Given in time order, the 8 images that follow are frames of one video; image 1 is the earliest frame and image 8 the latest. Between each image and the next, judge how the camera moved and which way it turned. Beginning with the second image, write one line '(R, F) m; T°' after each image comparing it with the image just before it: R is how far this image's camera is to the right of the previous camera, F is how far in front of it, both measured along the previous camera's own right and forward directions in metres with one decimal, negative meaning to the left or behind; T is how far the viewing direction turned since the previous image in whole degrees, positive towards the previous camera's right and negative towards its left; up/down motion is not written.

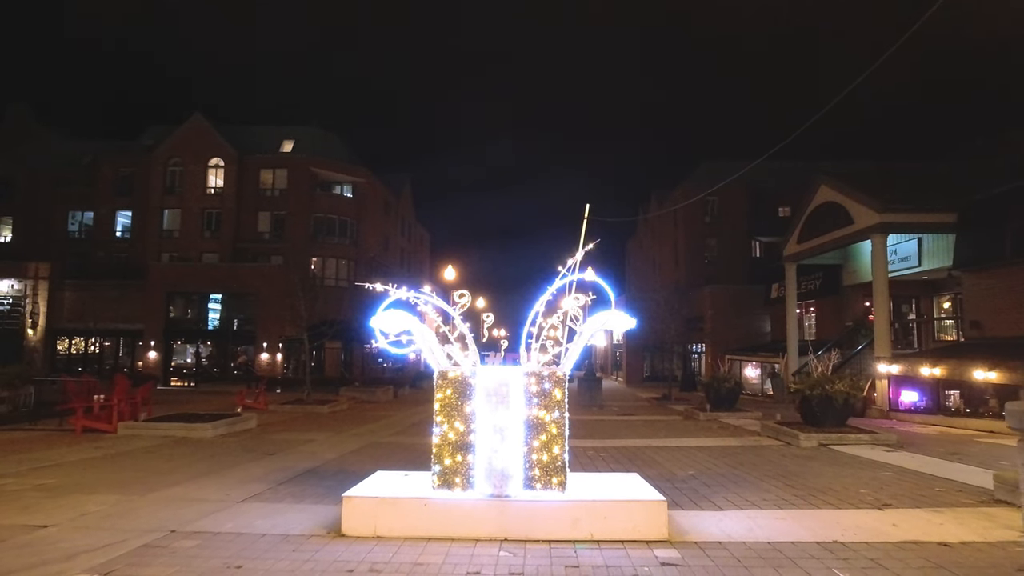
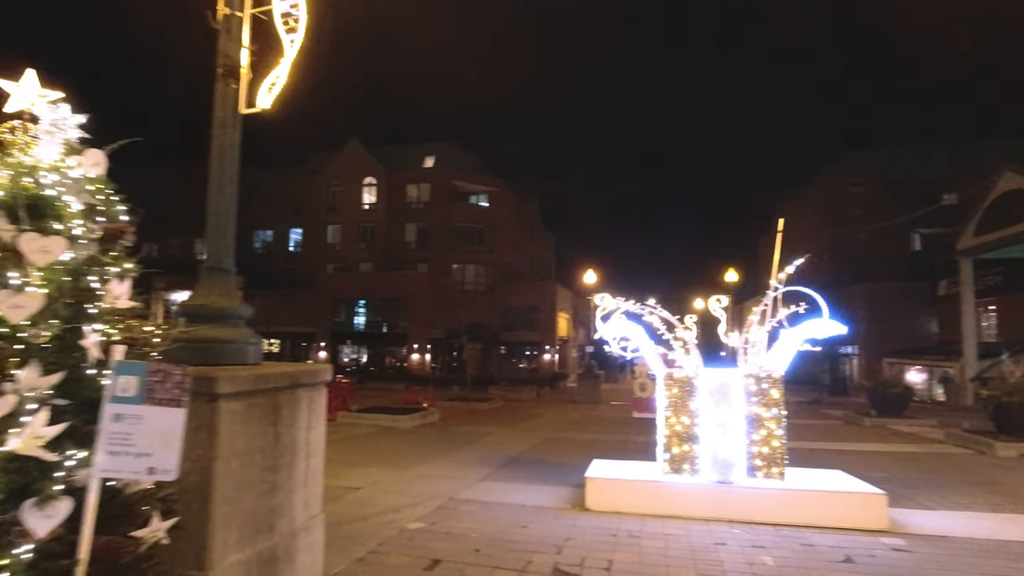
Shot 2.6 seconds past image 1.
(-1.5, -1.4) m; -12°
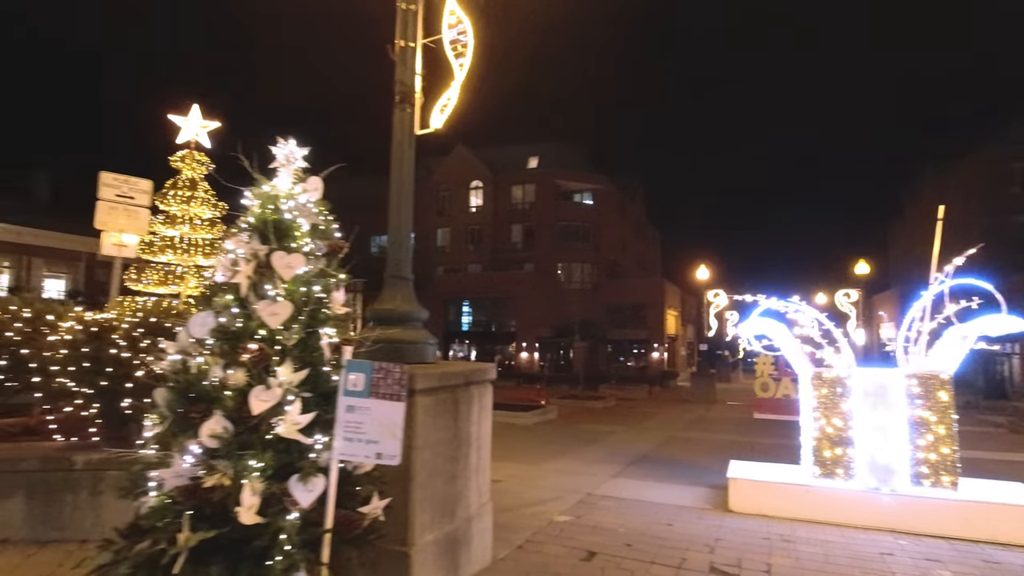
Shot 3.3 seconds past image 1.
(-0.5, -0.3) m; -10°
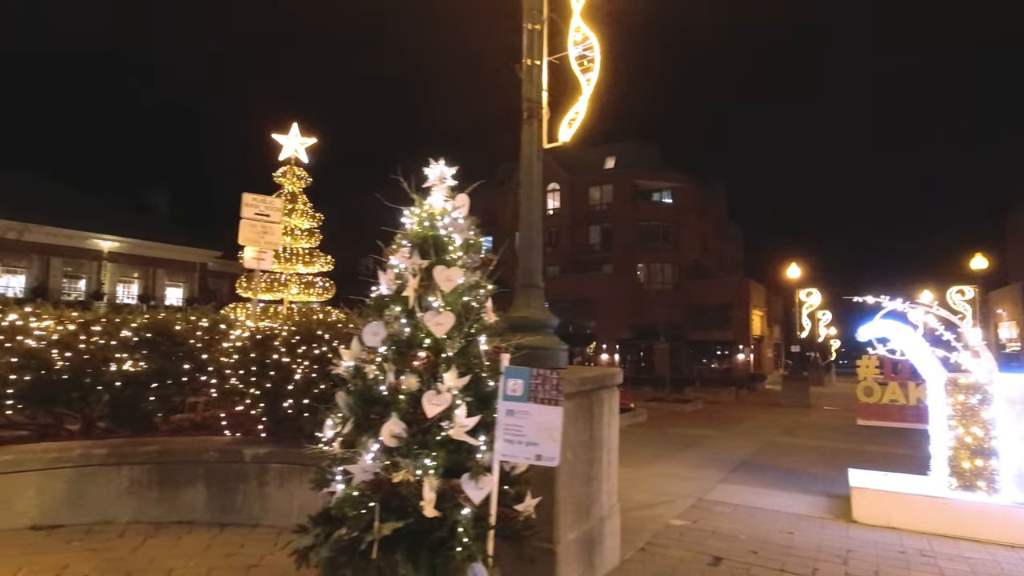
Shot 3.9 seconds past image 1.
(-0.5, -0.2) m; -7°
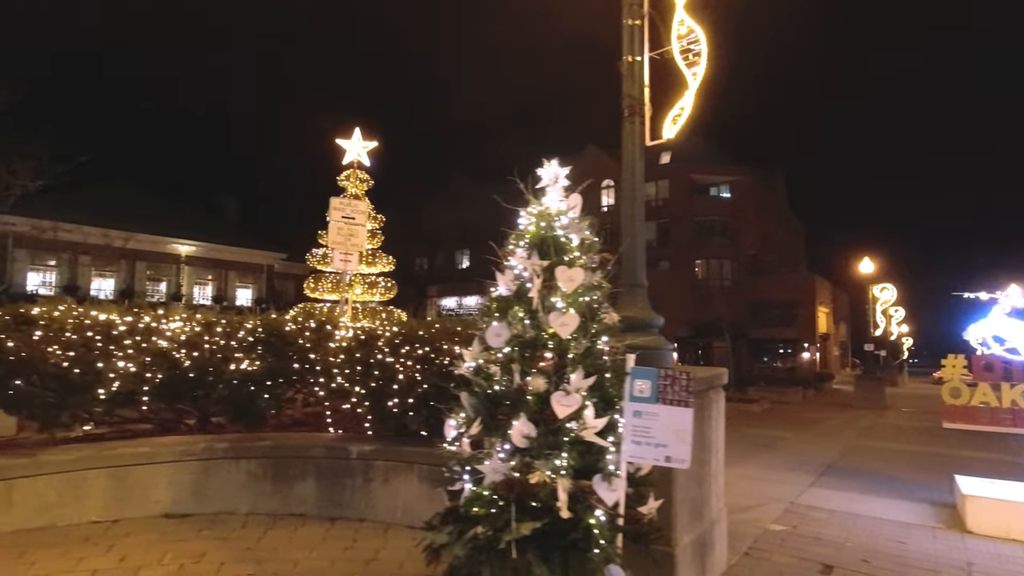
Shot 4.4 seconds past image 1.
(-0.5, 0.0) m; -5°
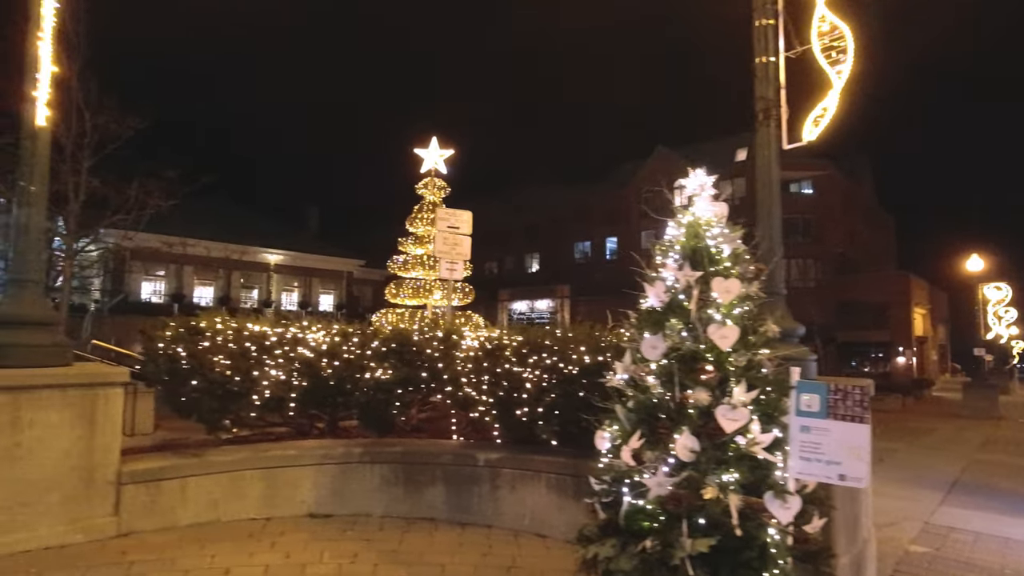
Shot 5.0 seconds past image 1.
(-0.6, -0.1) m; -7°
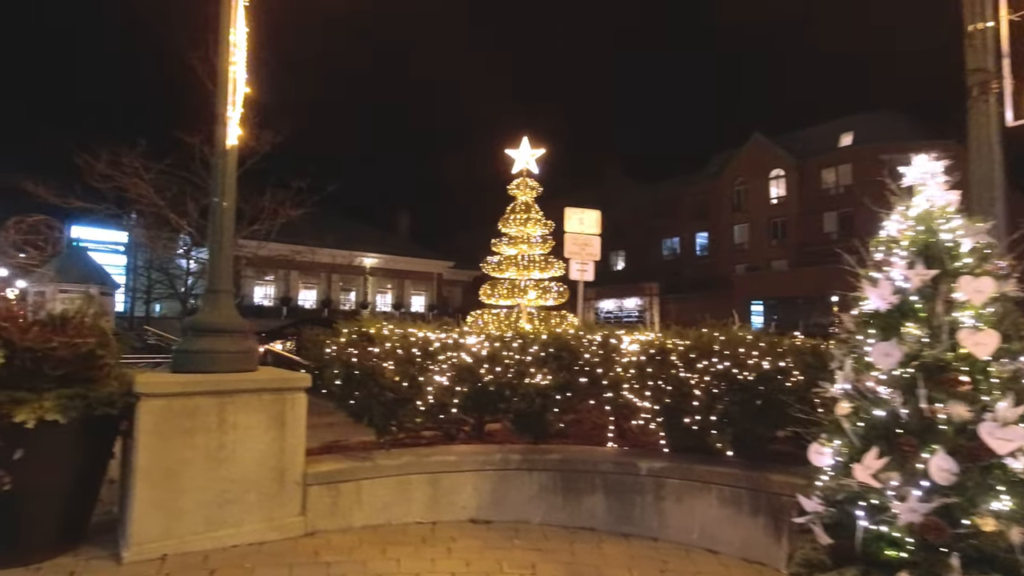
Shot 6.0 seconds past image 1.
(-0.9, +0.1) m; -8°
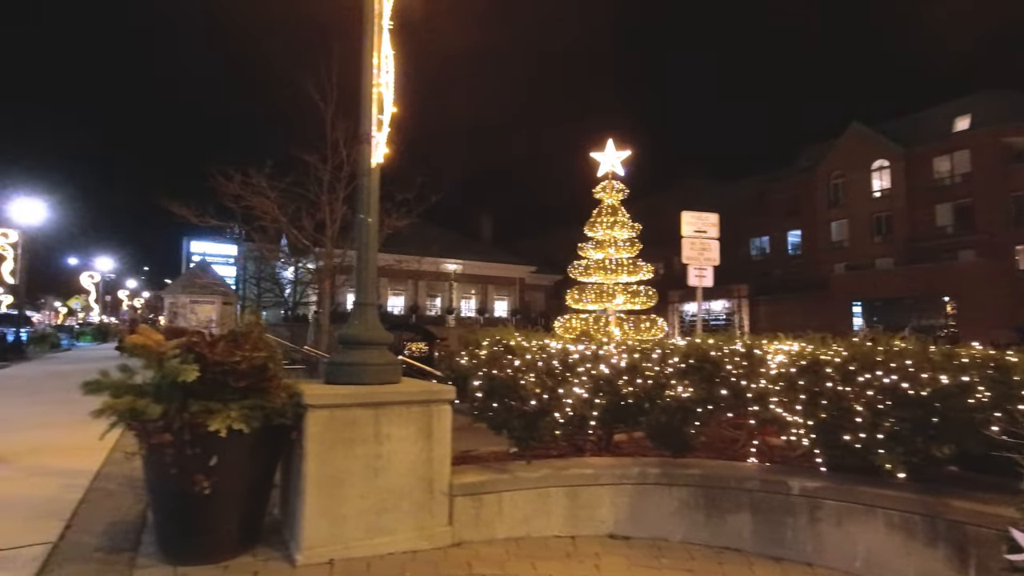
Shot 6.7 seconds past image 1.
(-0.6, 0.0) m; -8°
